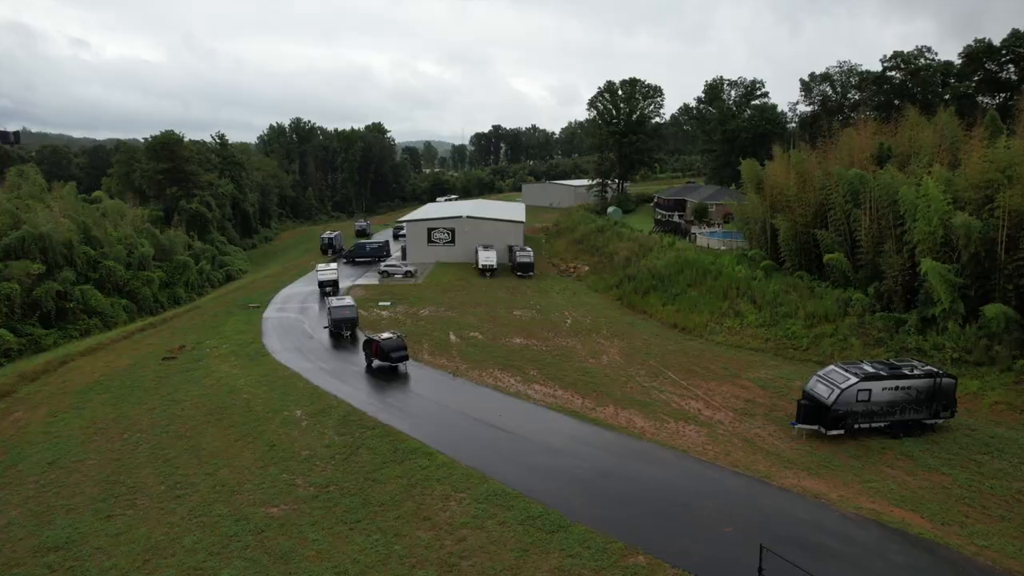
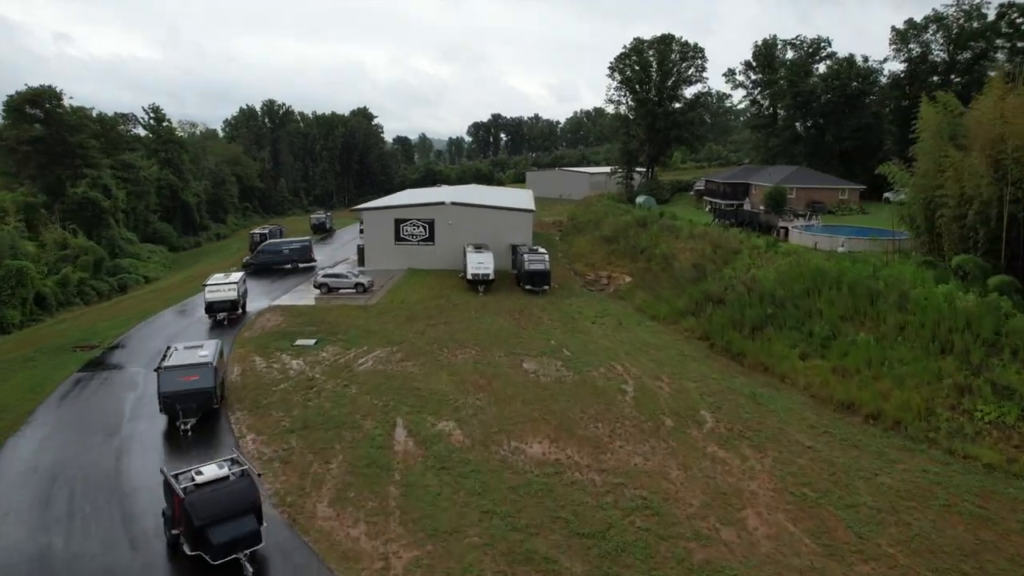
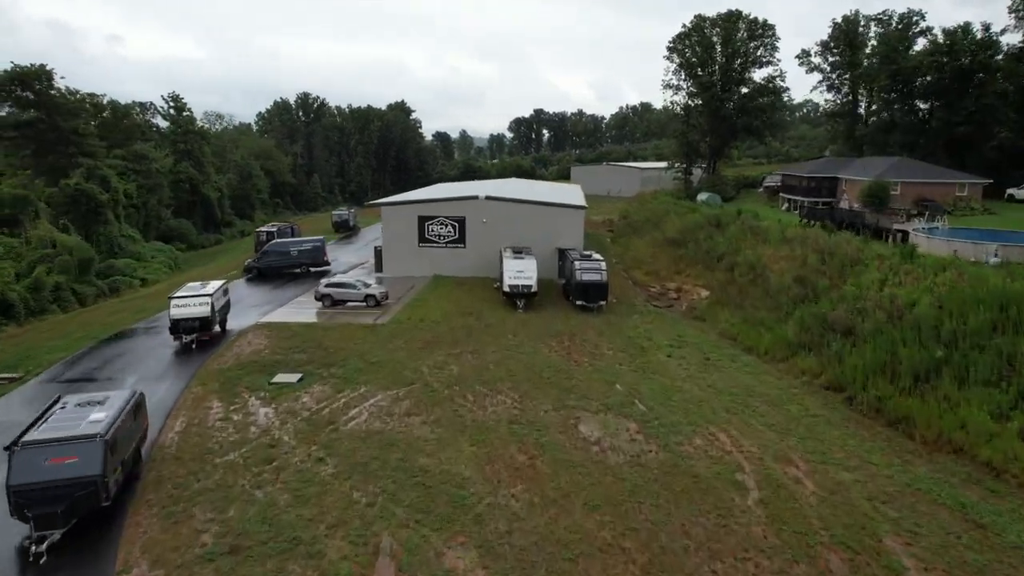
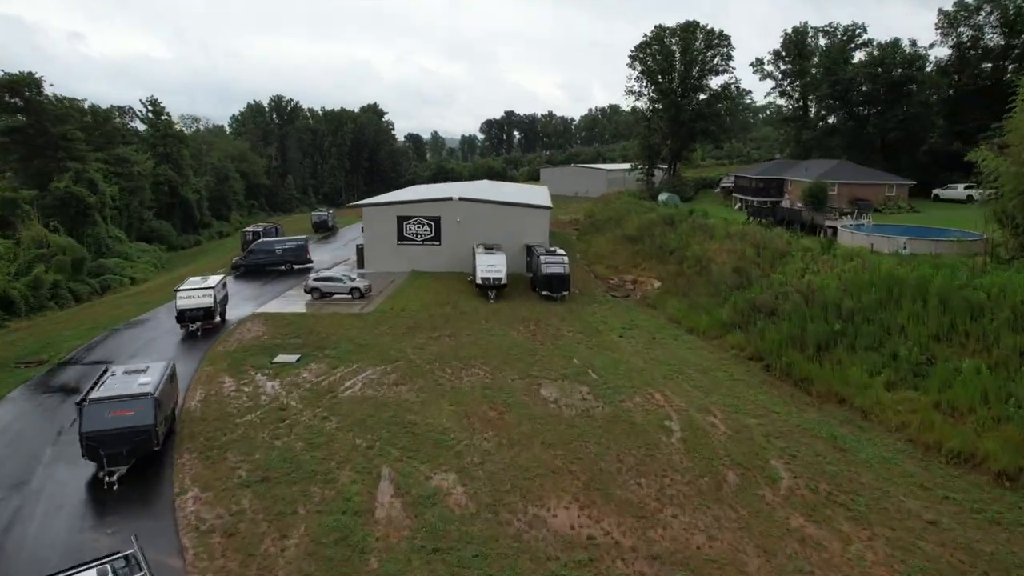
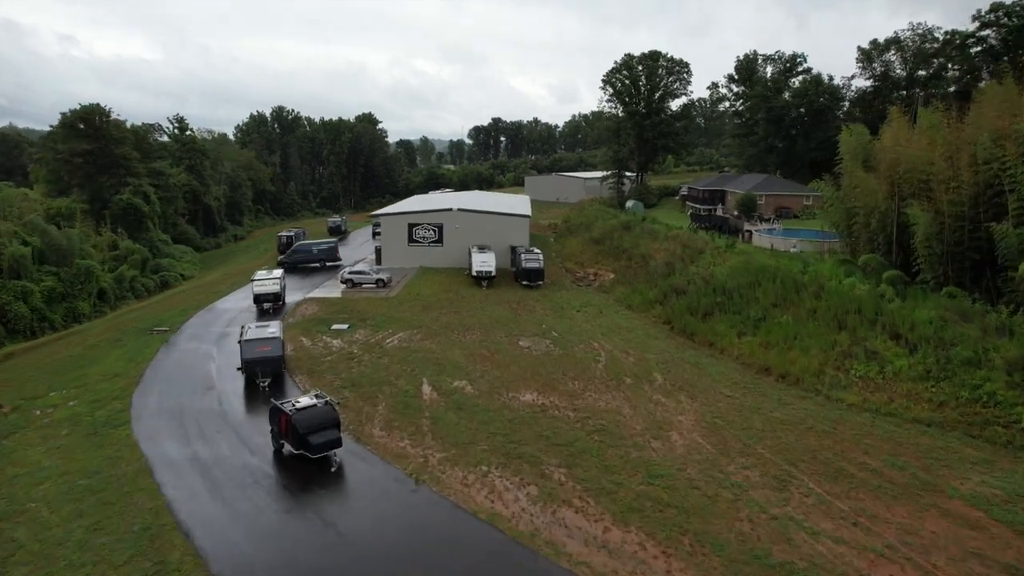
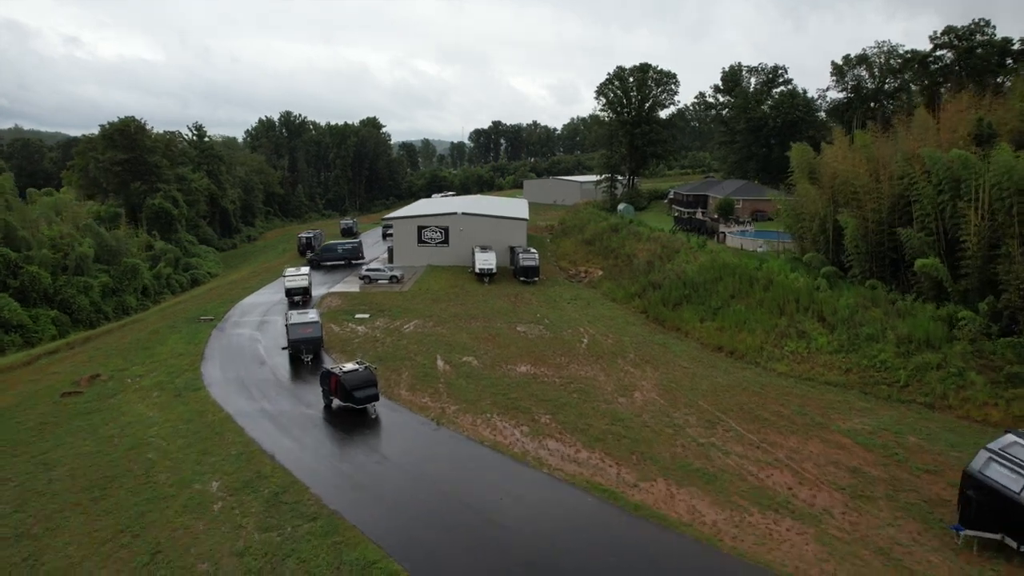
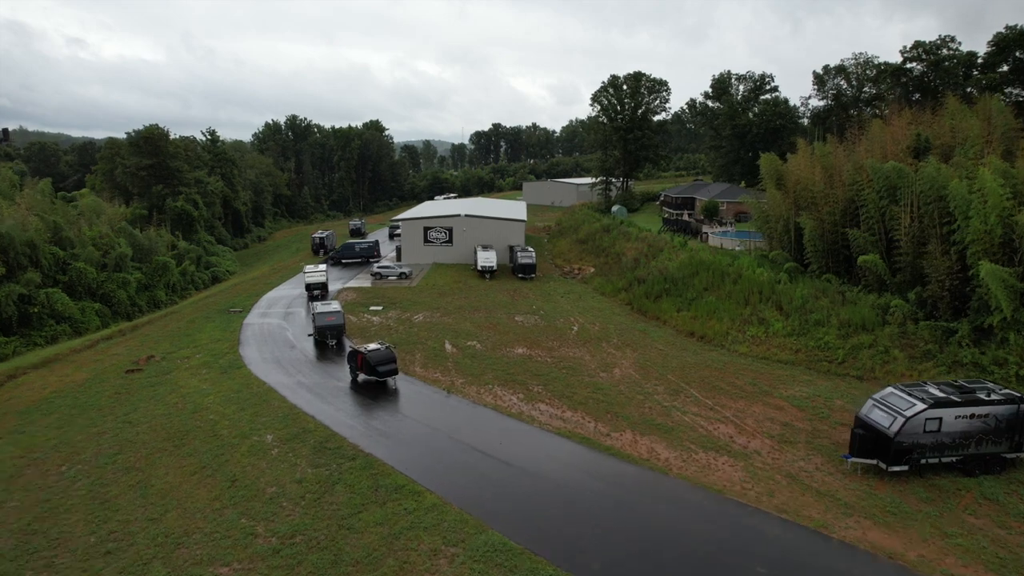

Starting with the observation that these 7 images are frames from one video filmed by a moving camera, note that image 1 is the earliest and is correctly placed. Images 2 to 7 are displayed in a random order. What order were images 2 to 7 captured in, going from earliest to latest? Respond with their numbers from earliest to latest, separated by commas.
7, 6, 5, 2, 4, 3
